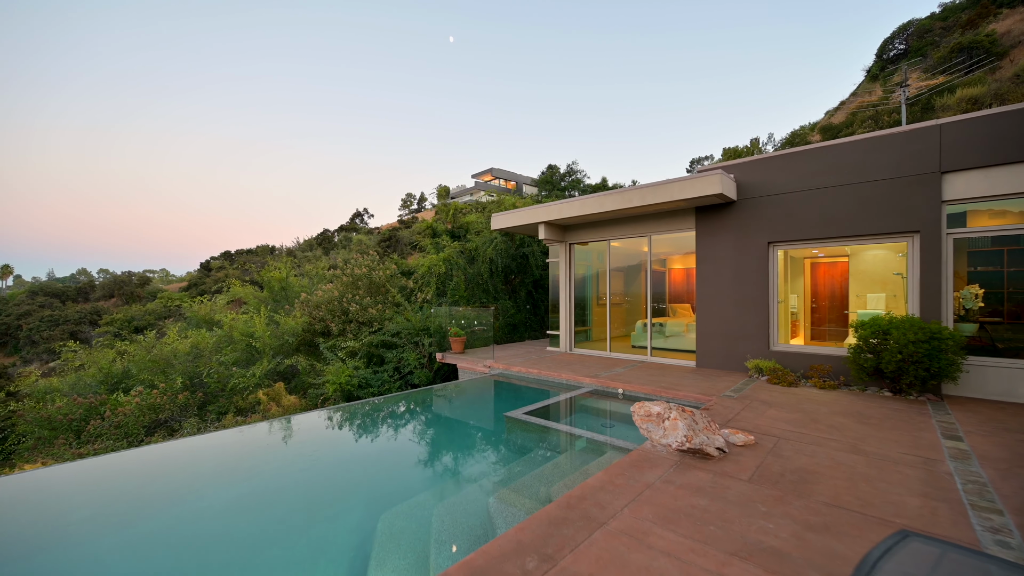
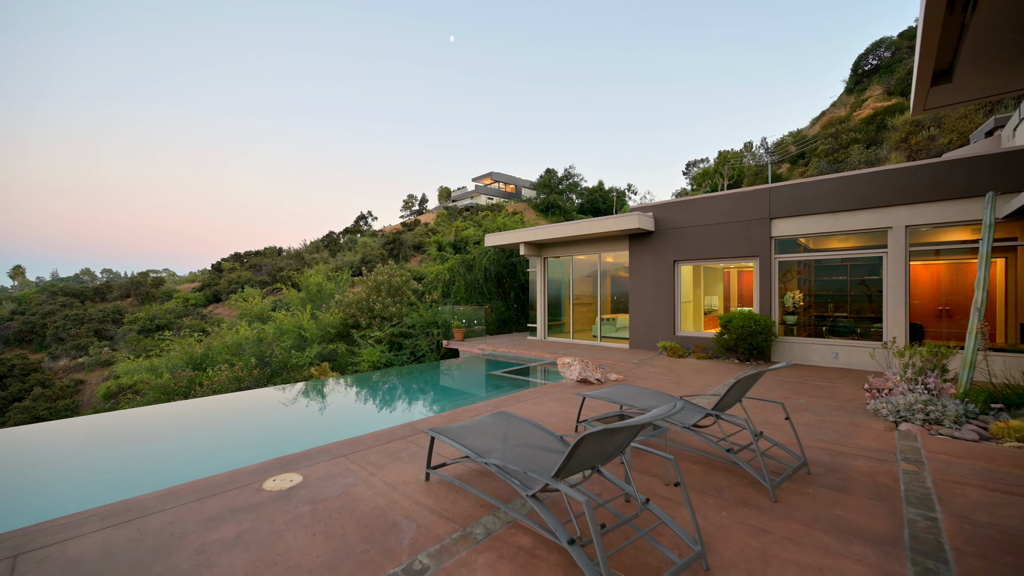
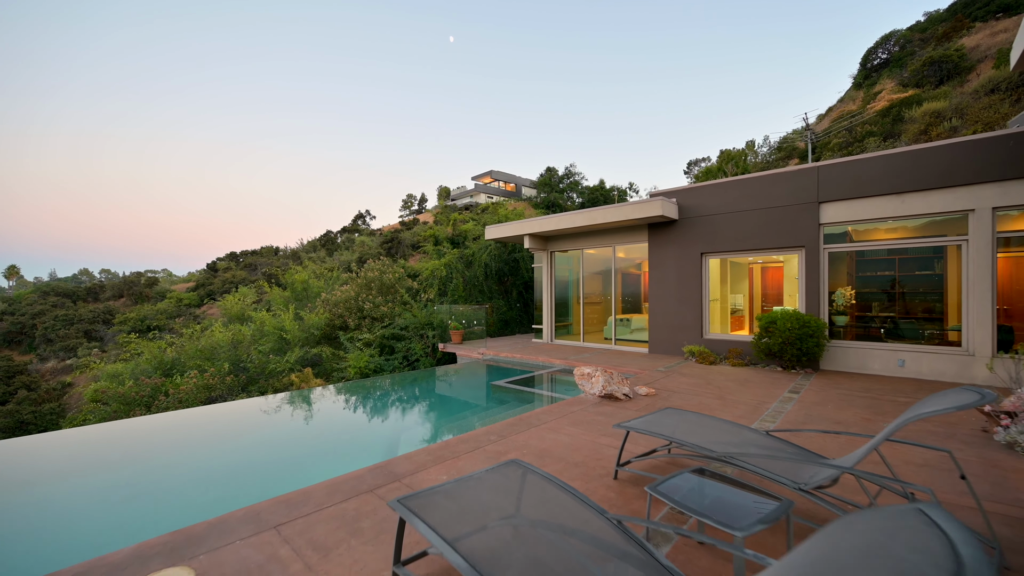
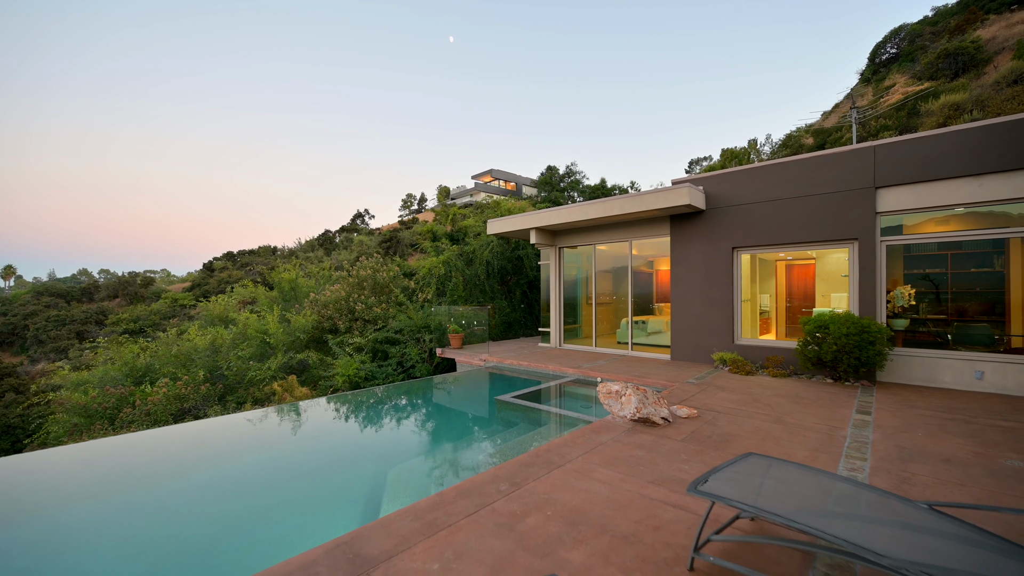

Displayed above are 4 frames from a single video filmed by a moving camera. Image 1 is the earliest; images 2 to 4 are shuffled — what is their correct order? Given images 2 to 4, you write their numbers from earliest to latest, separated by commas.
4, 3, 2
